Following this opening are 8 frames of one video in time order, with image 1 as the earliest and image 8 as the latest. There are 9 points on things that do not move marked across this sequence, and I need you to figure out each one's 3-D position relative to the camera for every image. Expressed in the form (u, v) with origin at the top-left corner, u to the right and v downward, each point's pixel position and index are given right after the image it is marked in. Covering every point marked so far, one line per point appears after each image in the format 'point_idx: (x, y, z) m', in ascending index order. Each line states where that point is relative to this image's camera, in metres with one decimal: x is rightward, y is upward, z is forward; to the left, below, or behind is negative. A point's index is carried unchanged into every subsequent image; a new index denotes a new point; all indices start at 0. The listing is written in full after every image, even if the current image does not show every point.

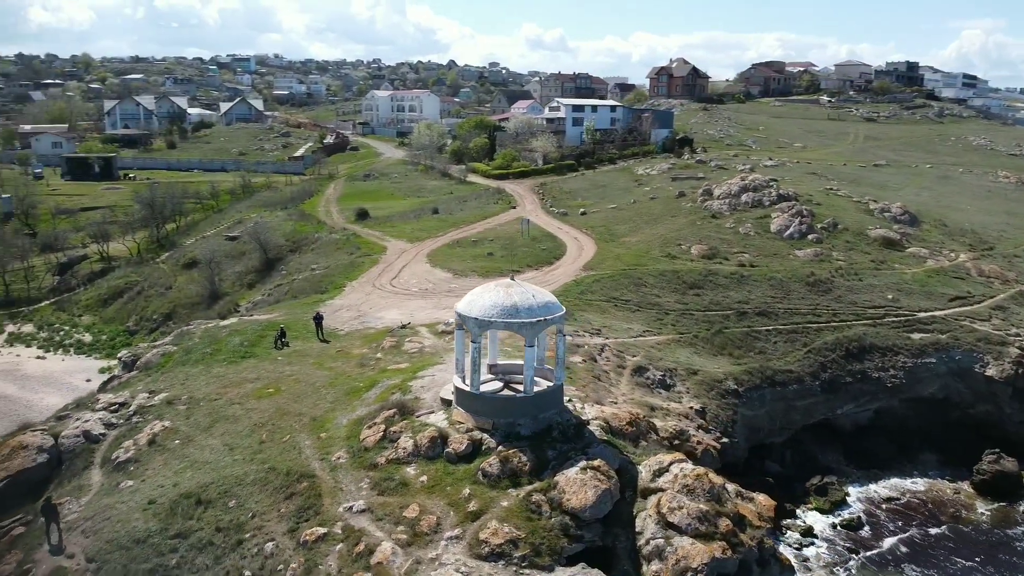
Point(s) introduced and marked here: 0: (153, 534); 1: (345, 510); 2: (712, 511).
0: (-6.7, -4.6, +15.8) m
1: (-3.1, -4.1, +15.5) m
2: (+3.5, -4.1, +15.3) m
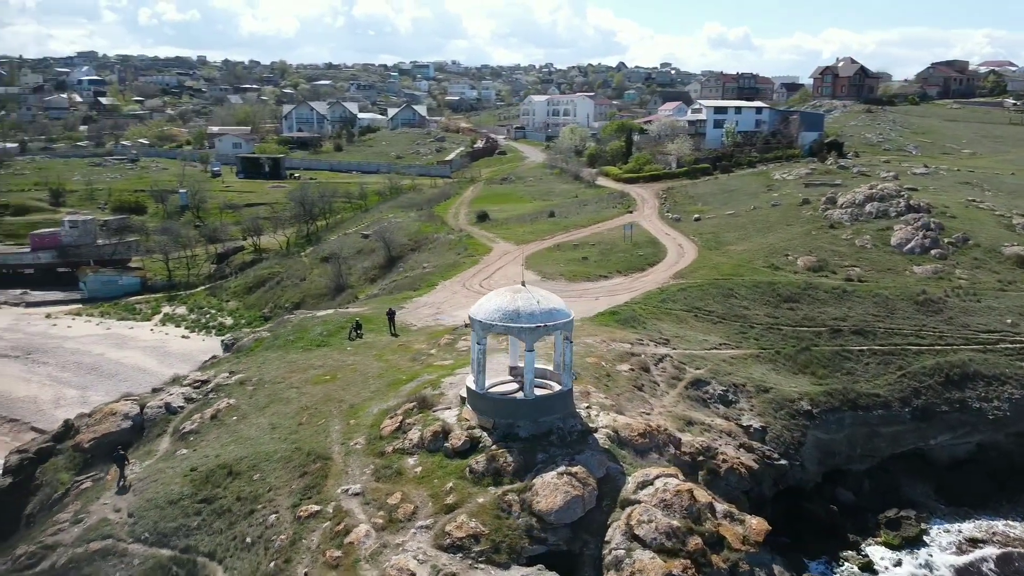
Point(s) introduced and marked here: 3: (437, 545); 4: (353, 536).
0: (-6.9, -4.4, +17.8) m
1: (-3.4, -4.0, +16.7) m
2: (+3.0, -4.3, +15.1) m
3: (-1.3, -4.5, +14.8) m
4: (-2.9, -4.5, +15.3) m
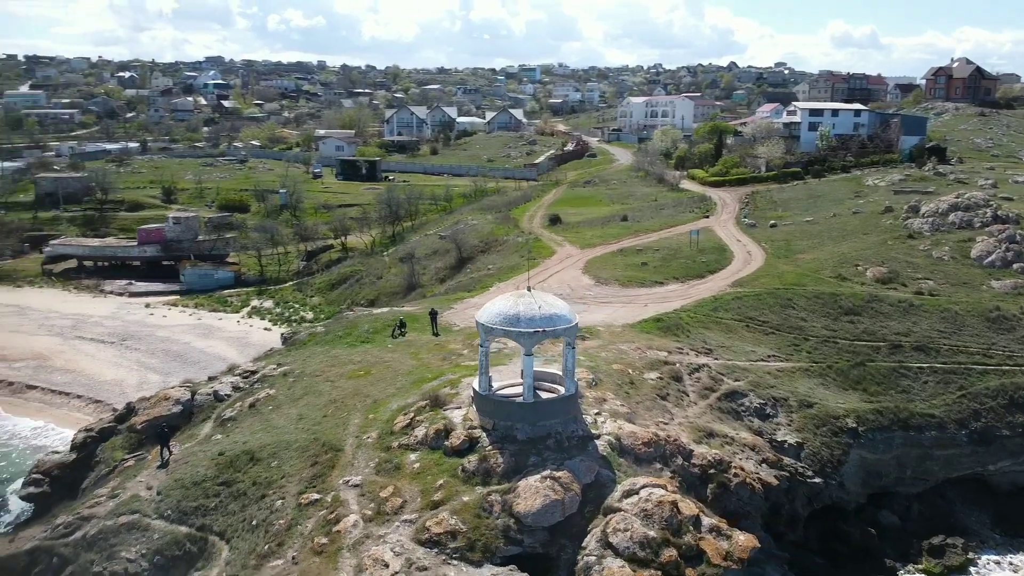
0: (-6.9, -4.3, +19.0) m
1: (-3.5, -4.0, +17.5) m
2: (+2.6, -4.5, +15.0) m
3: (-1.8, -4.5, +15.3) m
4: (-3.3, -4.5, +16.0) m
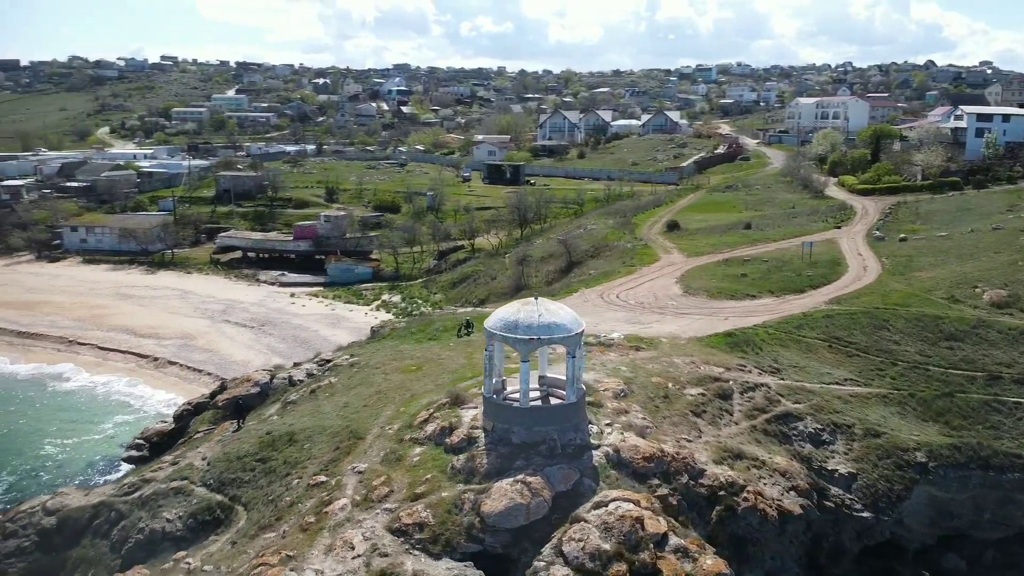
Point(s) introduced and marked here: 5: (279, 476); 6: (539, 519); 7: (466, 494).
0: (-6.6, -4.2, +21.1) m
1: (-3.6, -4.0, +18.9) m
2: (+1.8, -4.7, +15.1) m
3: (-2.4, -4.6, +16.3) m
4: (-3.7, -4.5, +17.4) m
5: (-5.5, -4.4, +19.8) m
6: (+0.5, -4.4, +16.1) m
7: (-0.9, -4.1, +16.7) m
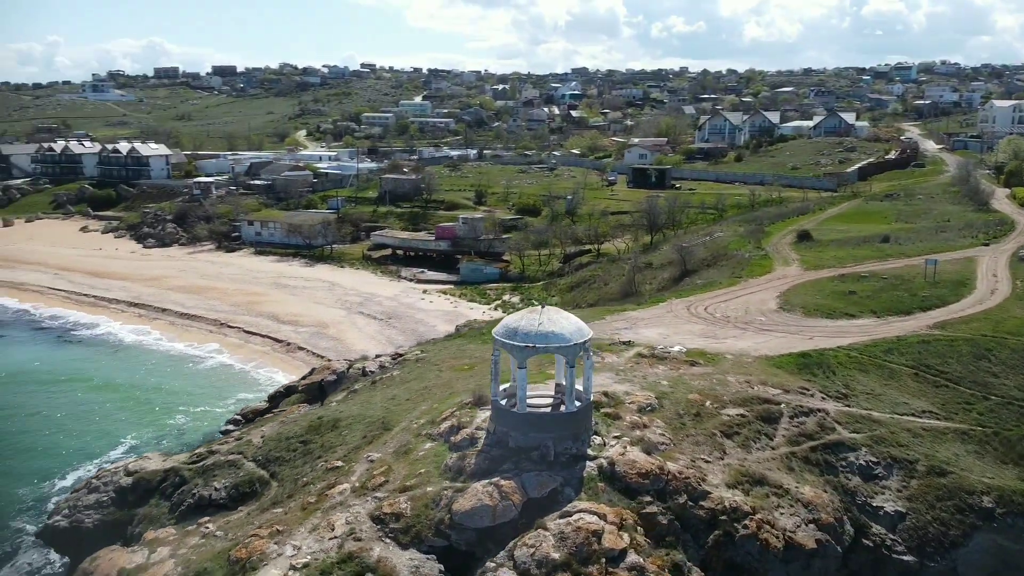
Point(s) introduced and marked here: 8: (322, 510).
0: (-5.9, -4.1, +23.0) m
1: (-3.5, -4.0, +20.2) m
2: (+0.8, -5.0, +15.3) m
3: (-2.9, -4.7, +17.5) m
4: (-4.0, -4.5, +18.7) m
5: (-5.1, -4.3, +21.6) m
6: (-0.1, -4.6, +16.6) m
7: (-1.4, -4.2, +17.5) m
8: (-4.0, -4.7, +18.0) m
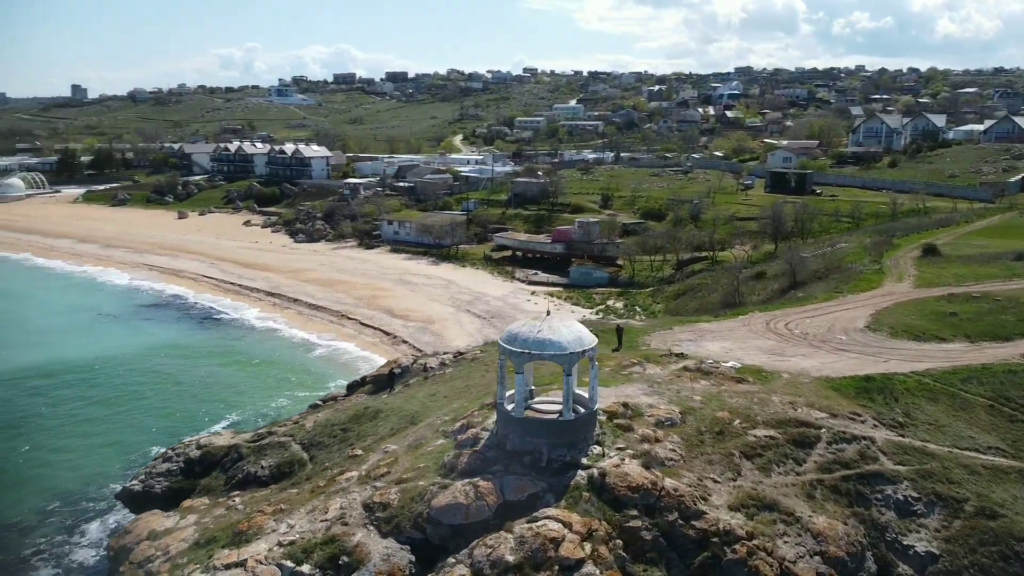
0: (-5.0, -4.0, +24.6) m
1: (-3.3, -4.1, +21.4) m
2: (0.0, -5.1, +15.7) m
3: (-3.3, -4.7, +18.5) m
4: (-4.0, -4.5, +20.0) m
5: (-4.6, -4.3, +23.0) m
6: (-0.7, -4.7, +17.1) m
7: (-1.7, -4.3, +18.3) m
8: (-4.2, -4.7, +19.3) m
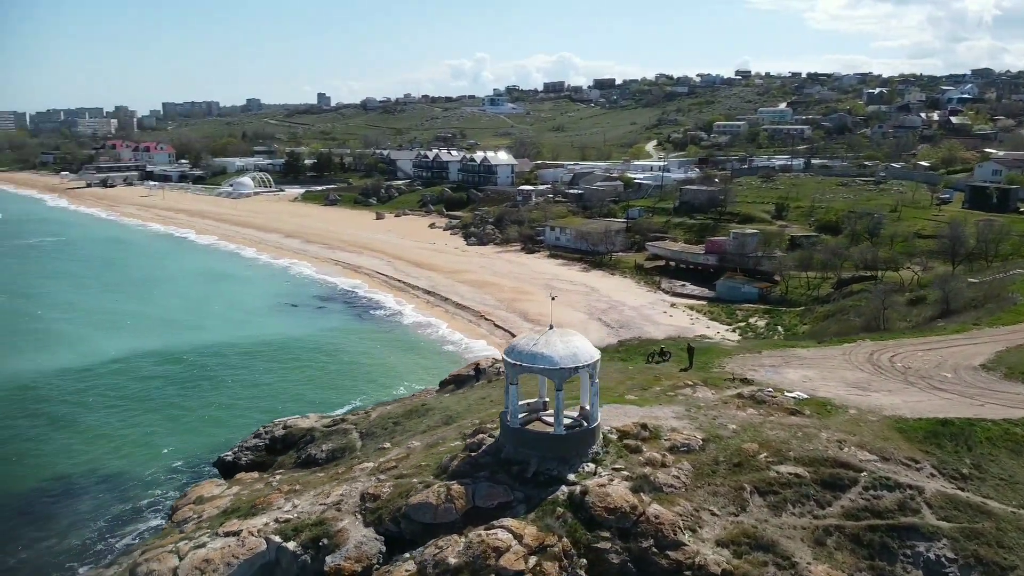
0: (-3.6, -4.1, +26.2) m
1: (-2.7, -4.2, +22.6) m
2: (-1.2, -5.4, +16.3) m
3: (-3.5, -4.8, +19.9) m
4: (-3.8, -4.6, +21.5) m
5: (-3.6, -4.4, +24.6) m
6: (-1.4, -4.9, +17.9) m
7: (-2.1, -4.5, +19.3) m
8: (-4.3, -4.8, +20.9) m
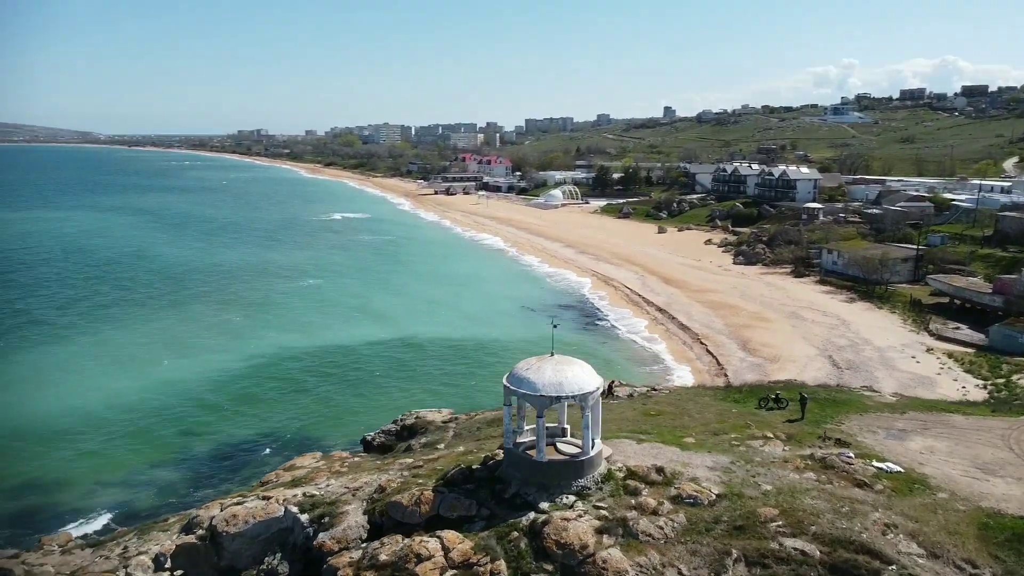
0: (-0.7, -4.5, +27.7) m
1: (-1.4, -4.6, +24.1) m
2: (-2.8, -5.8, +17.7) m
3: (-3.3, -5.1, +22.0) m
4: (-2.9, -4.9, +23.6) m
5: (-1.4, -4.8, +26.2) m
6: (-2.3, -5.3, +19.2) m
7: (-2.3, -4.9, +20.7) m
8: (-3.6, -5.1, +23.1) m
